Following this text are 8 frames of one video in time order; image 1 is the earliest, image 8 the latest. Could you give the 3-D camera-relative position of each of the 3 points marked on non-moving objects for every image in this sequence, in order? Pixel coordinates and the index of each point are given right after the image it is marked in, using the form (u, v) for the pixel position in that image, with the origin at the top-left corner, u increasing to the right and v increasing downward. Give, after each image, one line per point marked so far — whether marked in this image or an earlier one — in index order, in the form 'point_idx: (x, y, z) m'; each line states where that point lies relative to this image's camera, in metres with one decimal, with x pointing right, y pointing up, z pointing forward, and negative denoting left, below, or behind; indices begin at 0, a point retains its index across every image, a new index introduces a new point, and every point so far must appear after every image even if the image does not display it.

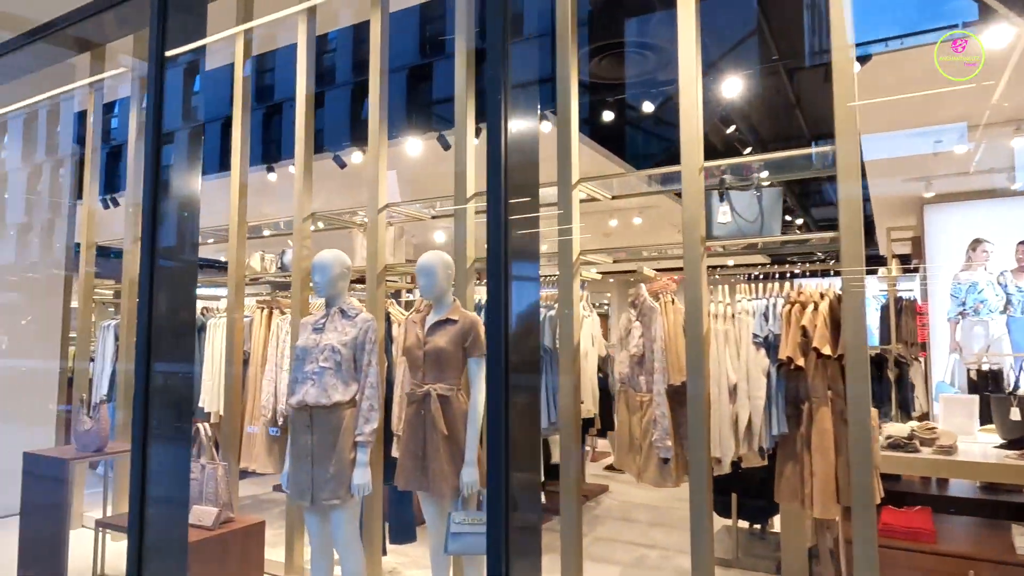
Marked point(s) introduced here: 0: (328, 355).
0: (-0.6, -0.2, +2.3) m
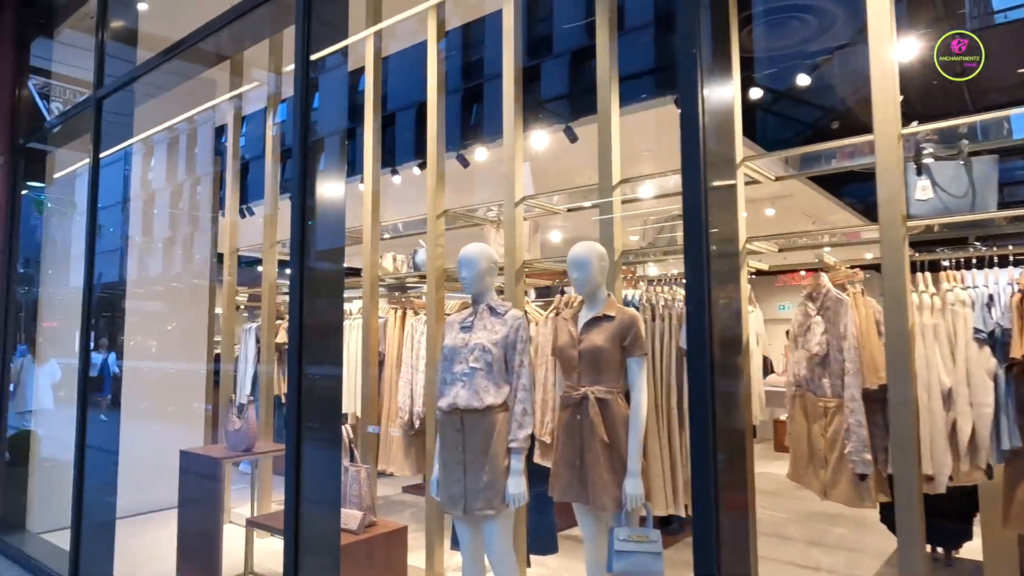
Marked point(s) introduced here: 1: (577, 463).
0: (-0.1, -0.2, +2.2) m
1: (+0.2, -0.6, +2.2) m
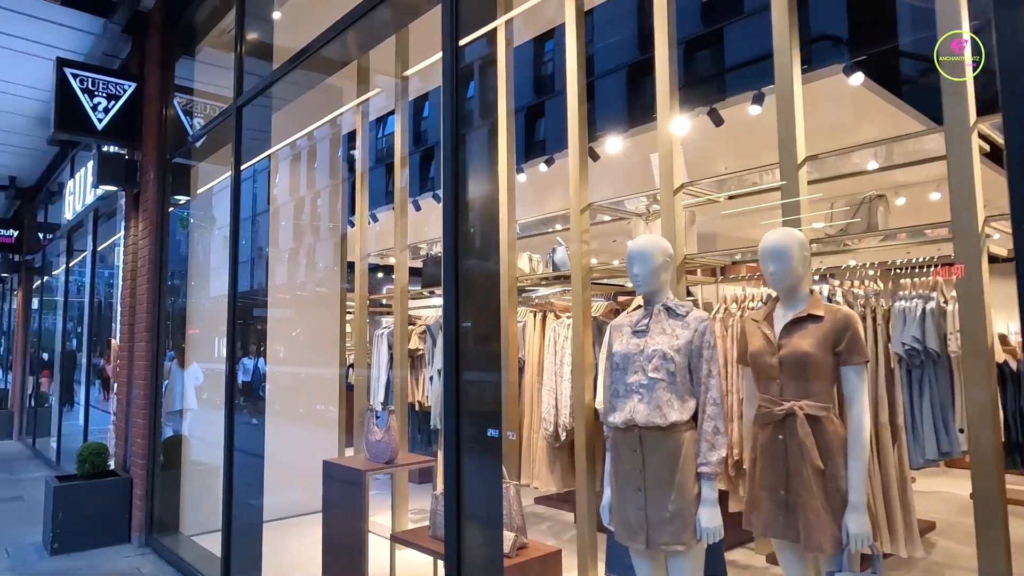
0: (+0.4, -0.2, +1.9) m
1: (+0.7, -0.6, +1.8) m
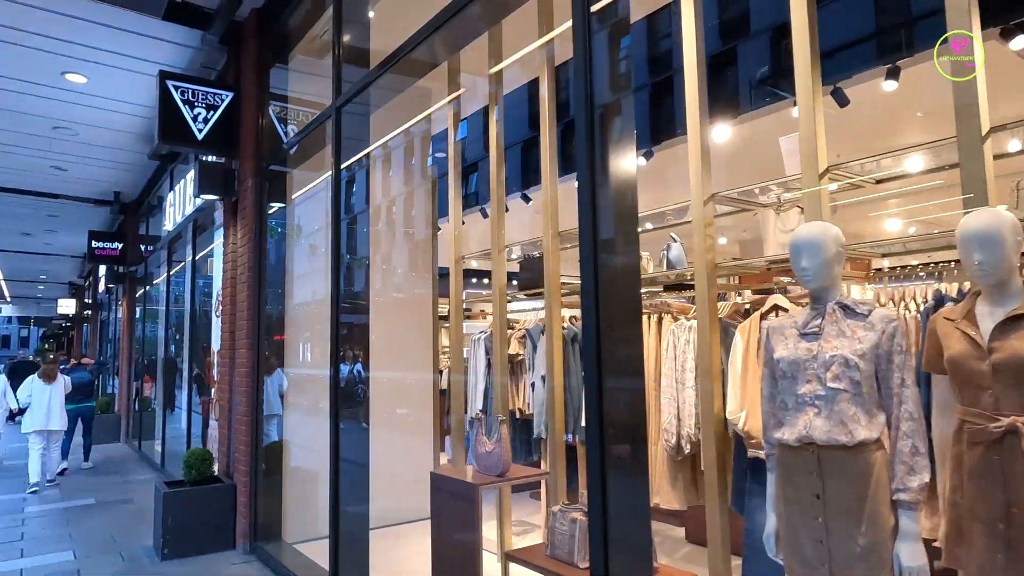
0: (+0.8, -0.2, +1.6) m
1: (+1.1, -0.5, +1.5) m
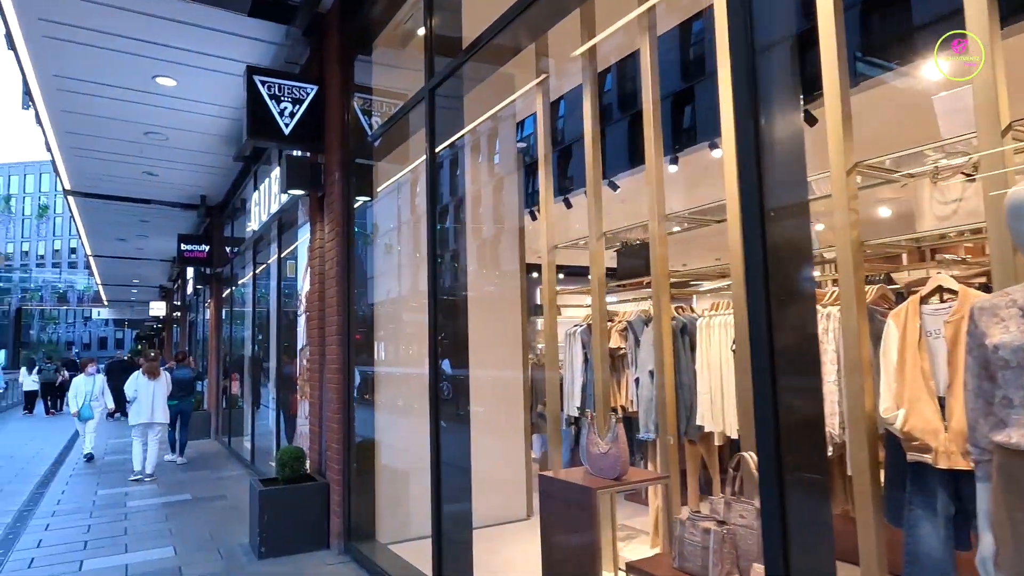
0: (+1.1, -0.1, +1.3) m
1: (+1.4, -0.5, +1.2) m
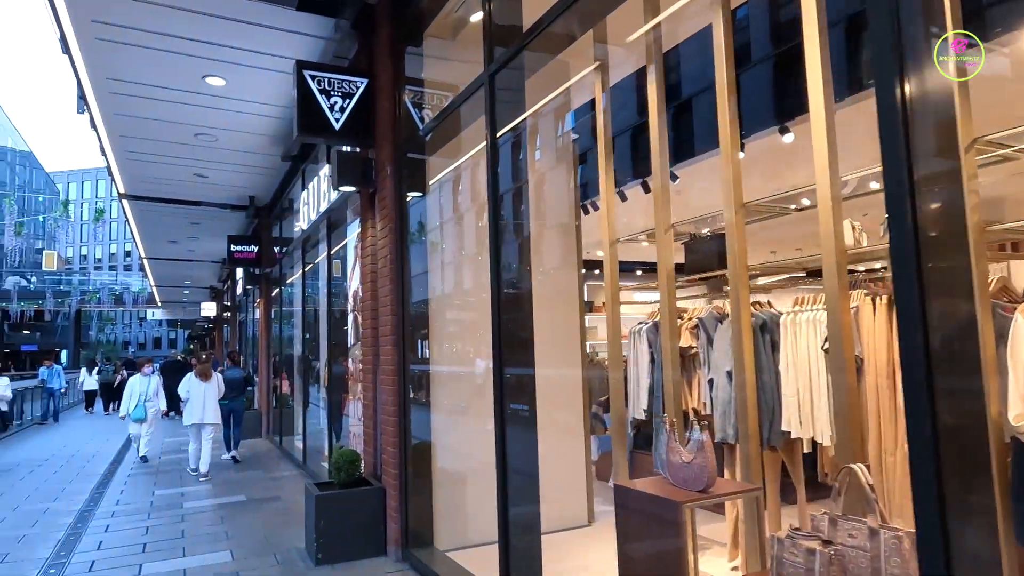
0: (+1.3, -0.1, +1.0) m
1: (+1.6, -0.4, +0.9) m
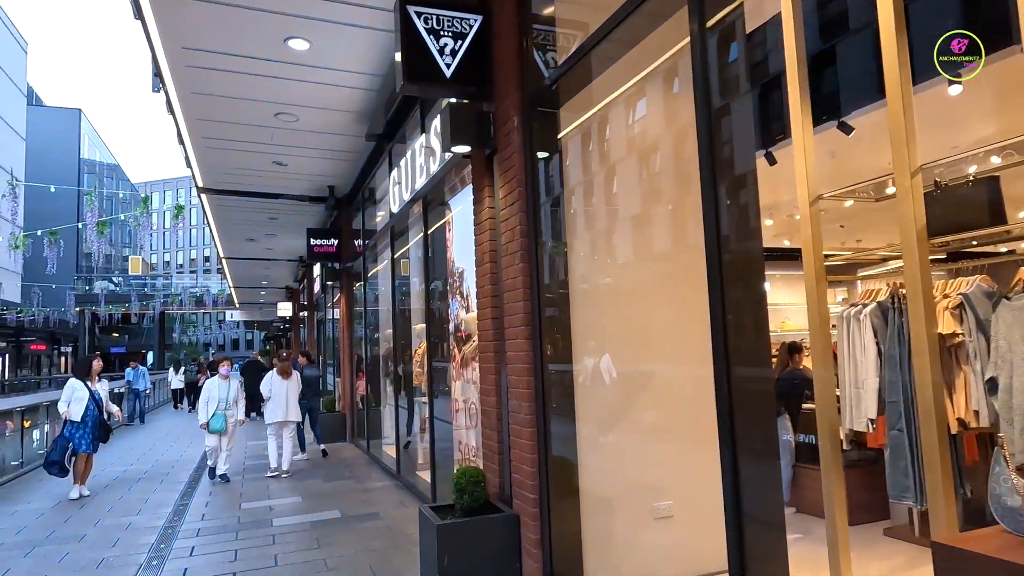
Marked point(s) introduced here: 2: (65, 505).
0: (+1.8, 0.0, 0.0) m
1: (+2.1, -0.3, -0.2) m
2: (-4.1, -2.0, +6.2) m
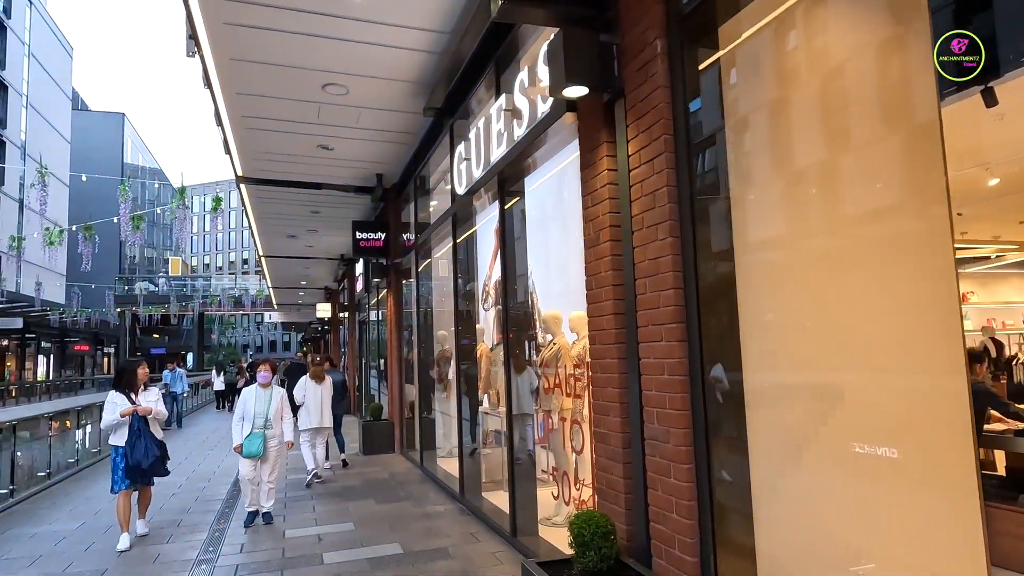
0: (+2.2, +0.1, -1.0) m
1: (+2.5, -0.2, -1.2) m
2: (-3.5, -2.0, +5.4) m
